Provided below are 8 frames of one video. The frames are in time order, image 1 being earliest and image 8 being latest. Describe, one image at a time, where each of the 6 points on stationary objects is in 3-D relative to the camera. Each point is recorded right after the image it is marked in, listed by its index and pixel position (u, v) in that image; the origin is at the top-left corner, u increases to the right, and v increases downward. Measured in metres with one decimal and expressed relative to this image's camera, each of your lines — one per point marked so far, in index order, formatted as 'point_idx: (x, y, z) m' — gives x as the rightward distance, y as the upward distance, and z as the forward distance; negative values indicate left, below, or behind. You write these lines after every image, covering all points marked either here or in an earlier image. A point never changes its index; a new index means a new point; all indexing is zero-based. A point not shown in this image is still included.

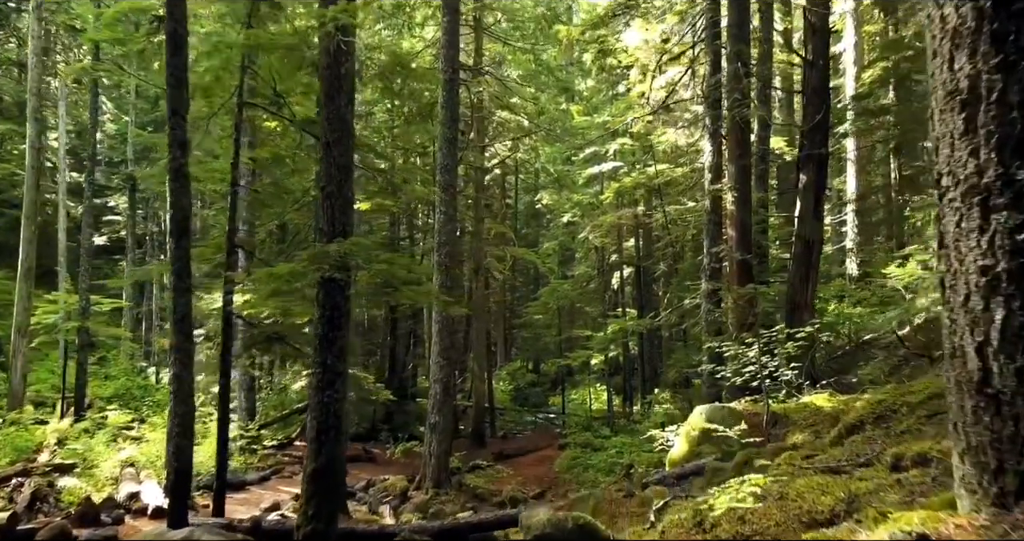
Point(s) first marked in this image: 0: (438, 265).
0: (-1.4, +0.1, +14.0) m
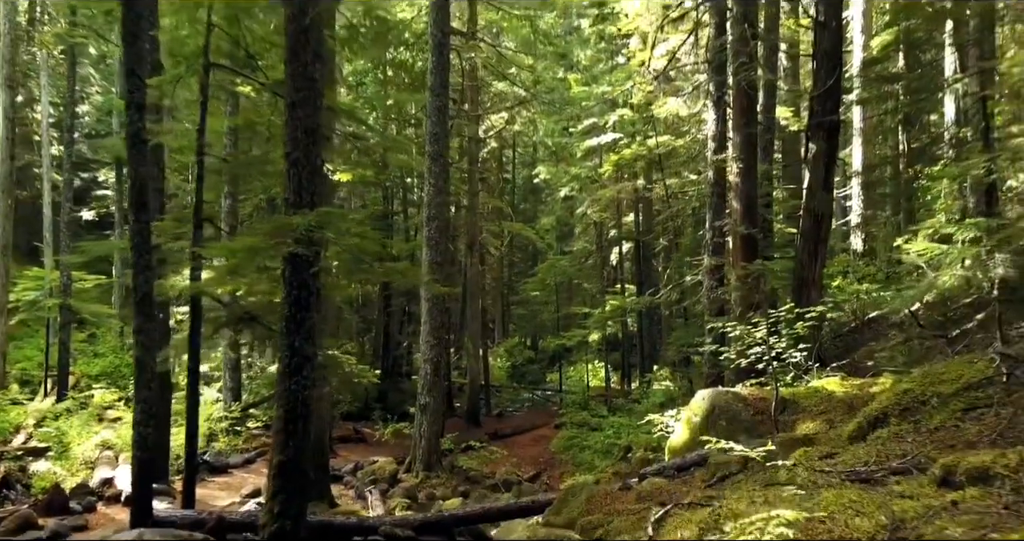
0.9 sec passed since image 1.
0: (-1.6, +0.6, +13.4) m
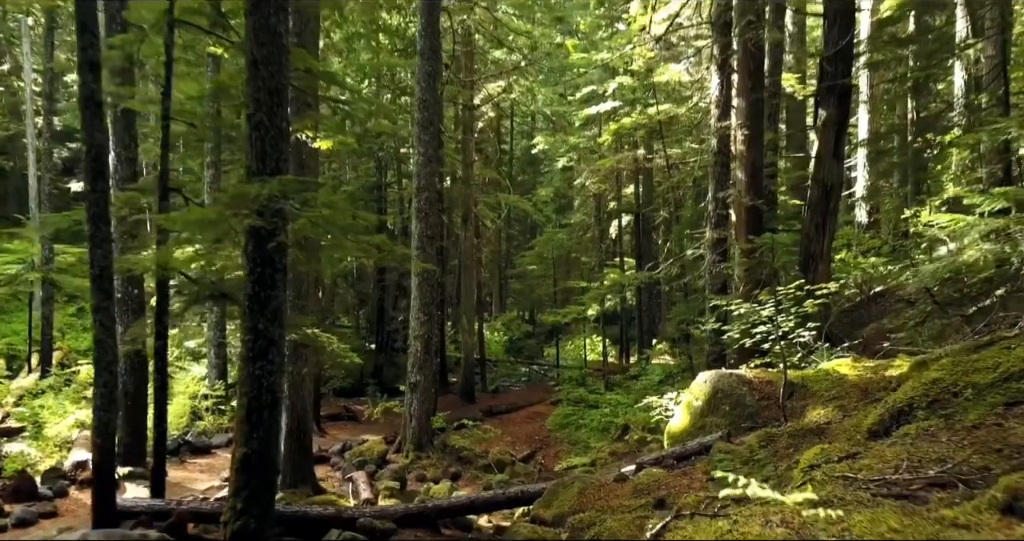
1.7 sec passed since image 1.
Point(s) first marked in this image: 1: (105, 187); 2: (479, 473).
0: (-1.7, +1.0, +12.8) m
1: (-3.8, +0.8, +6.7) m
2: (-0.6, -3.5, +12.4) m
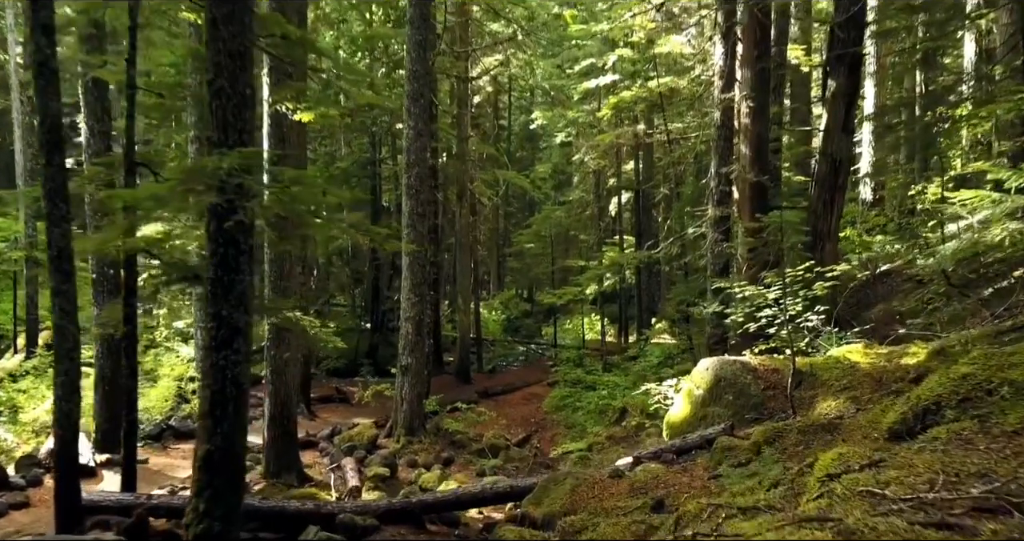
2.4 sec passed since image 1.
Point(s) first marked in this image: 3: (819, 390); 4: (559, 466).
0: (-1.8, +1.4, +12.3) m
1: (-3.9, +0.9, +6.3) m
2: (-0.7, -3.1, +12.1) m
3: (+2.6, -1.0, +6.1) m
4: (+0.7, -3.1, +11.4) m
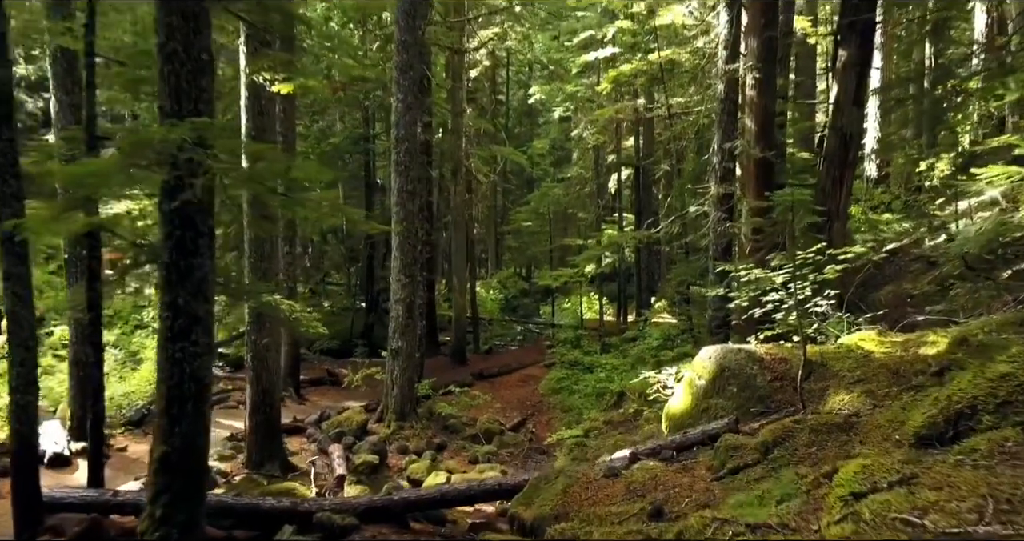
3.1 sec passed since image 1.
0: (-1.9, +1.7, +11.8) m
1: (-4.0, +1.1, +5.8) m
2: (-0.8, -2.8, +11.7) m
3: (+2.5, -0.9, +5.6) m
4: (+0.6, -2.8, +11.1) m
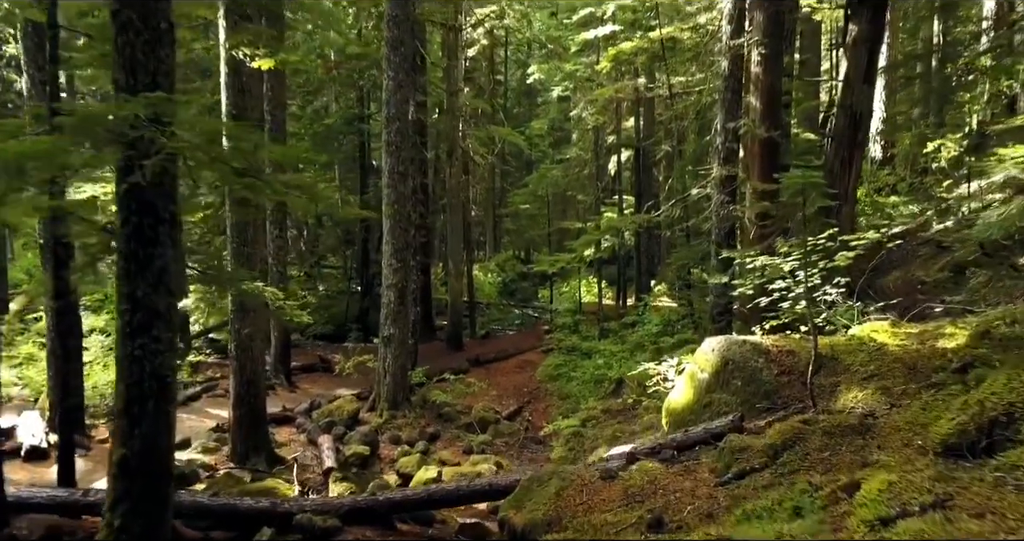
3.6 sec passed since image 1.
0: (-1.9, +2.0, +11.4) m
1: (-4.0, +1.2, +5.4) m
2: (-0.8, -2.6, +11.4) m
3: (+2.4, -0.8, +5.3) m
4: (+0.6, -2.6, +10.8) m
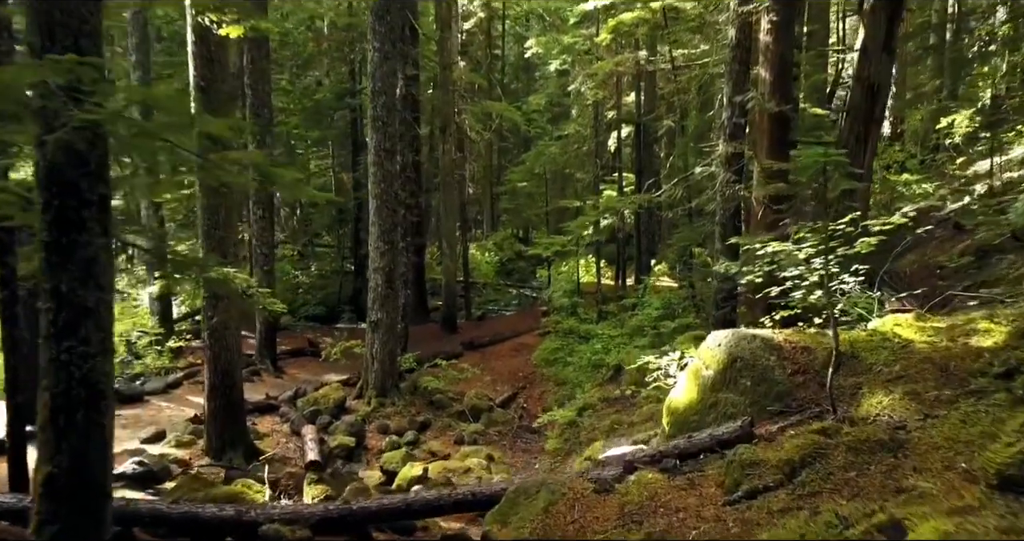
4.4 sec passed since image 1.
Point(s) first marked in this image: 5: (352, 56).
0: (-2.0, +2.2, +10.8) m
1: (-4.1, +1.3, +4.8) m
2: (-0.9, -2.3, +10.9) m
3: (+2.3, -0.7, +4.8) m
4: (+0.5, -2.3, +10.3) m
5: (-4.2, +5.7, +19.2) m
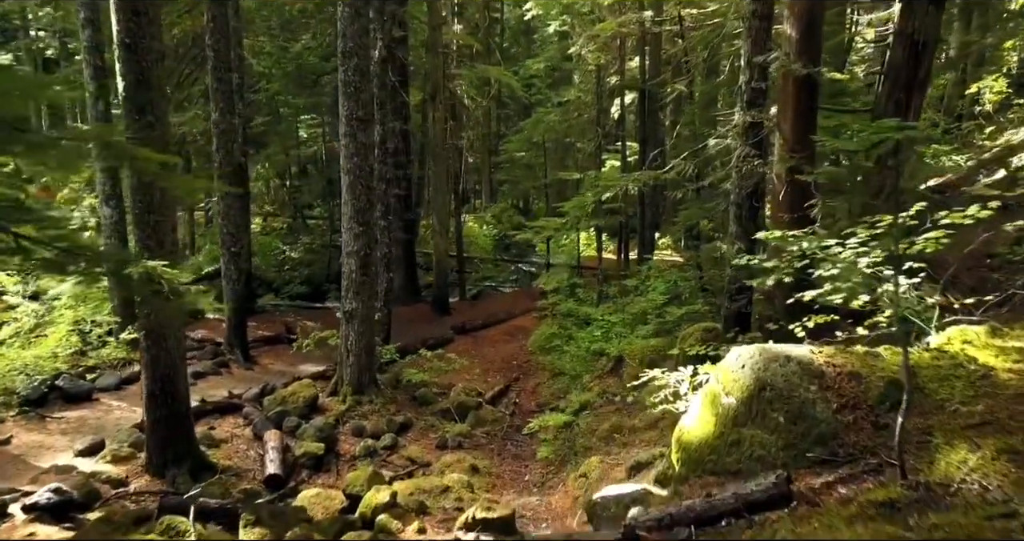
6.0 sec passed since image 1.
0: (-2.2, +2.4, +9.6) m
1: (-4.3, +1.2, +3.6) m
2: (-1.1, -2.1, +9.9) m
3: (+2.1, -0.8, +3.7) m
4: (+0.3, -2.1, +9.3) m
5: (-4.3, +6.2, +17.8) m
